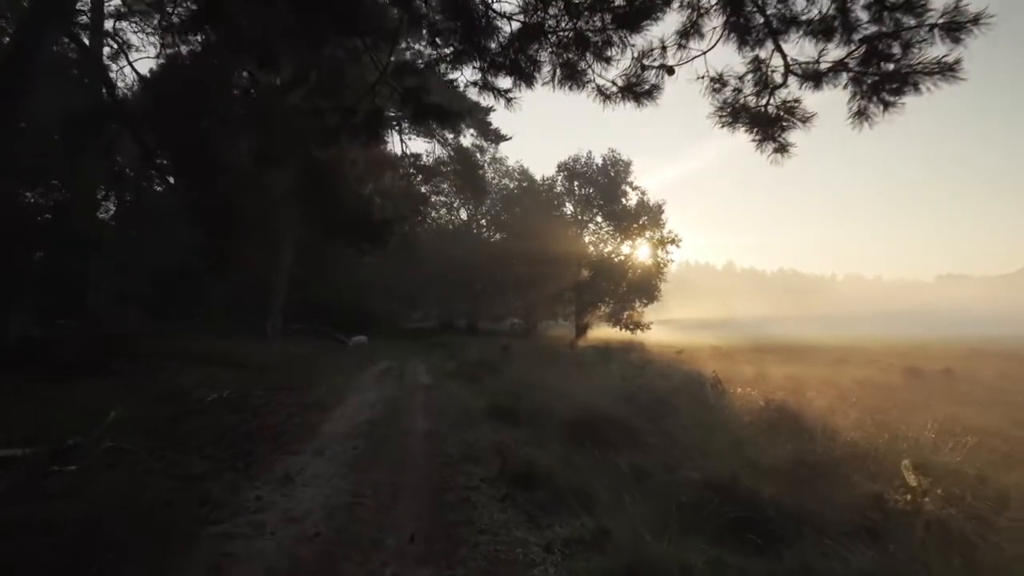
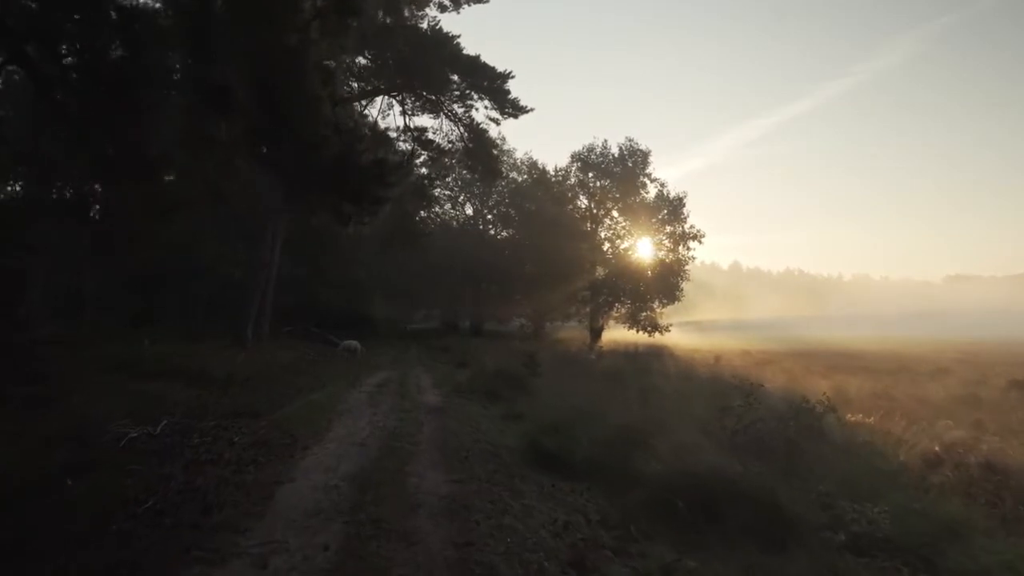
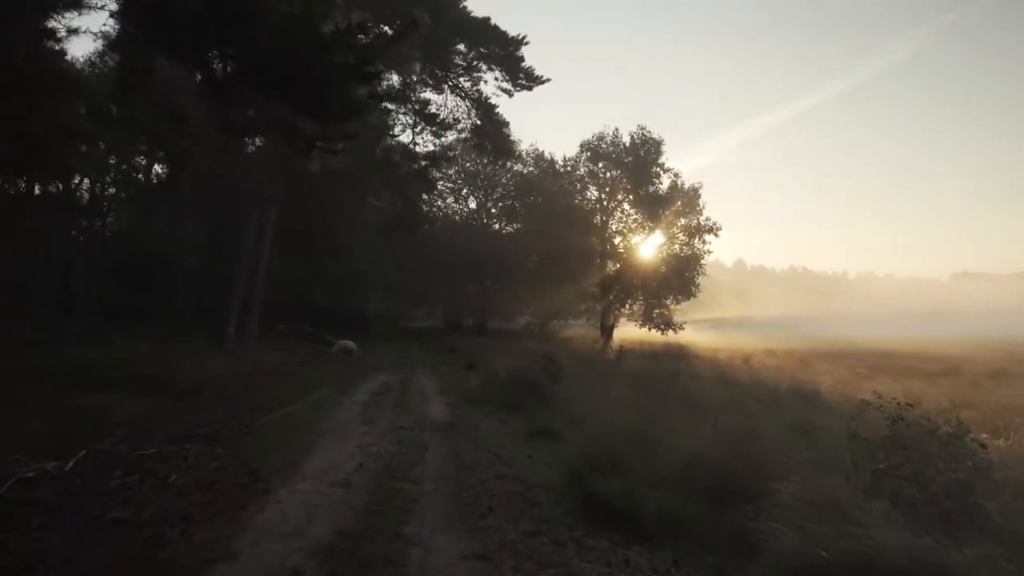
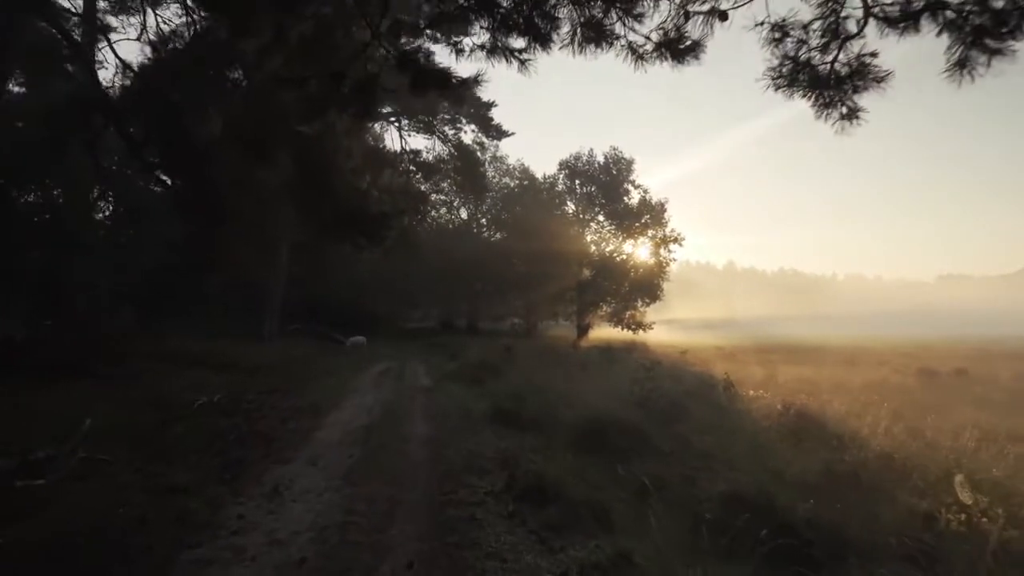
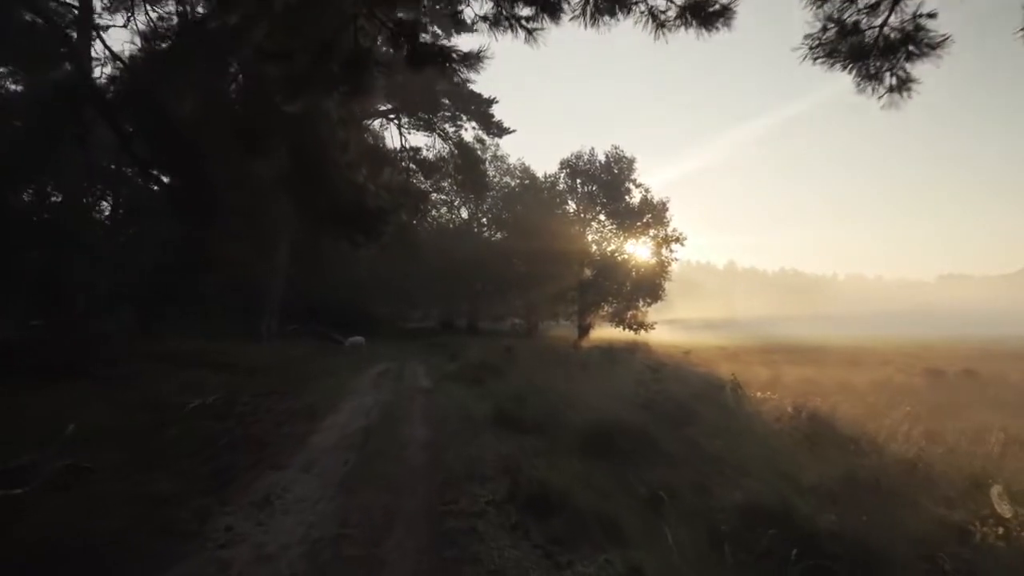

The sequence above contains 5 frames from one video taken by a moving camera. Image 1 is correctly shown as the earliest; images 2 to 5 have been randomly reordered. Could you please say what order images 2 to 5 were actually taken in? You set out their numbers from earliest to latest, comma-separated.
4, 5, 2, 3
